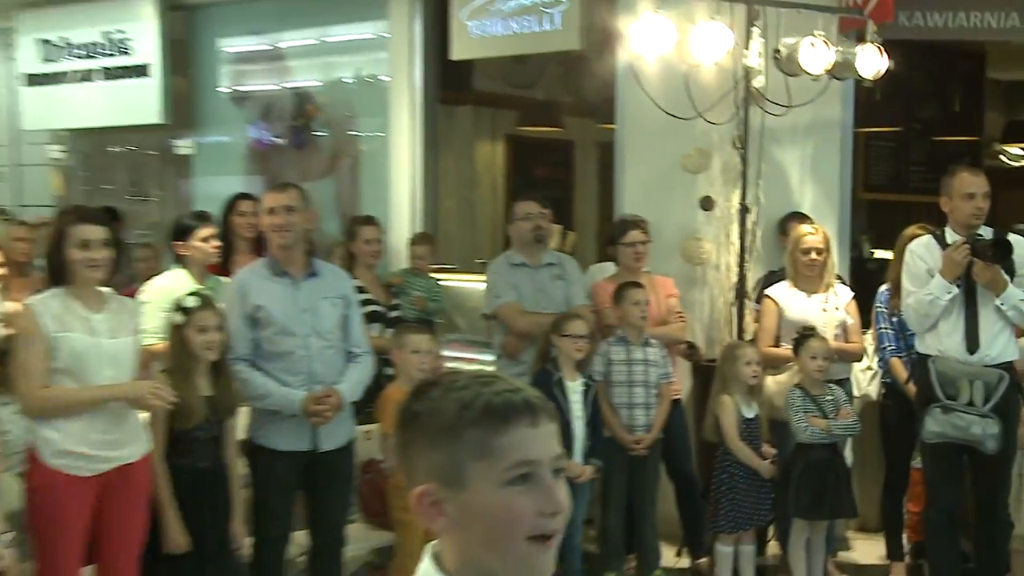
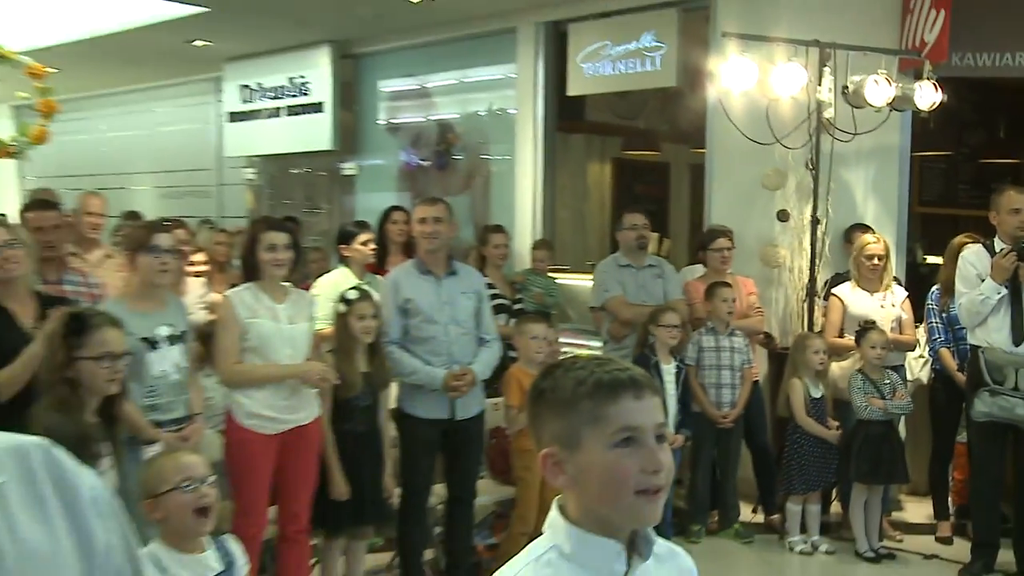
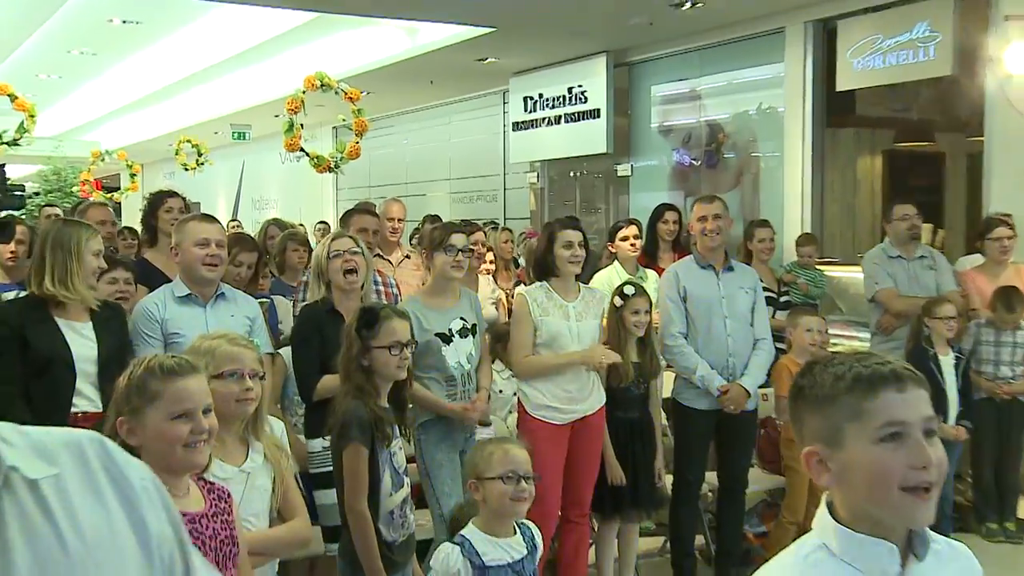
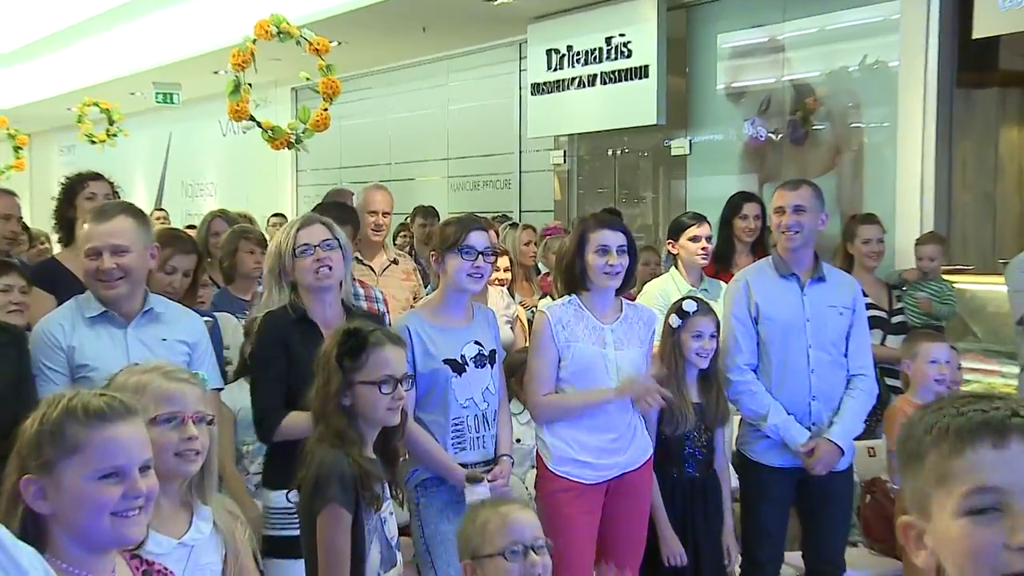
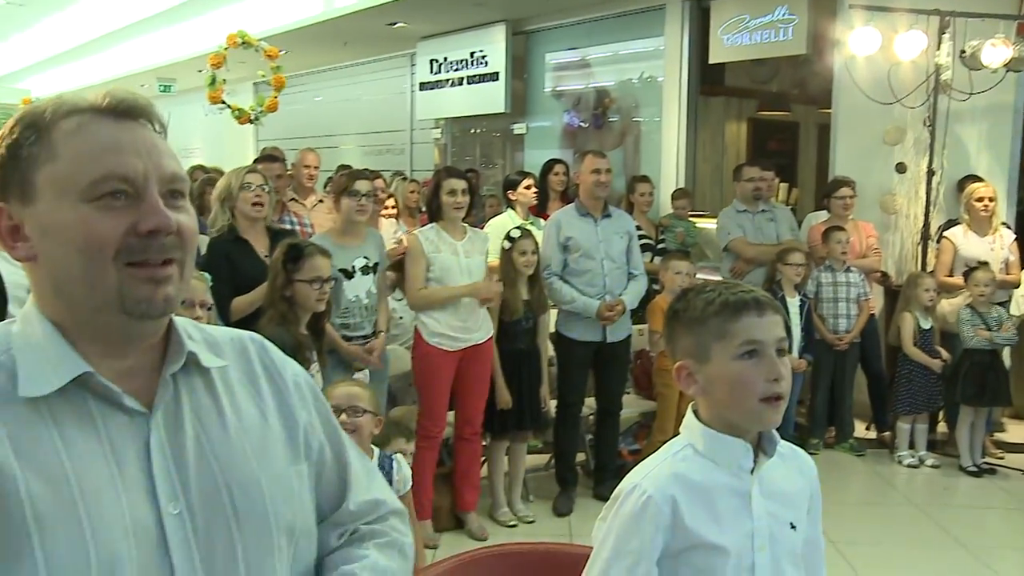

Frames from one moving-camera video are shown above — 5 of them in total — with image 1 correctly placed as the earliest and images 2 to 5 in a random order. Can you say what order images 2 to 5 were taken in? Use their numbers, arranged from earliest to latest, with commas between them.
2, 5, 3, 4
